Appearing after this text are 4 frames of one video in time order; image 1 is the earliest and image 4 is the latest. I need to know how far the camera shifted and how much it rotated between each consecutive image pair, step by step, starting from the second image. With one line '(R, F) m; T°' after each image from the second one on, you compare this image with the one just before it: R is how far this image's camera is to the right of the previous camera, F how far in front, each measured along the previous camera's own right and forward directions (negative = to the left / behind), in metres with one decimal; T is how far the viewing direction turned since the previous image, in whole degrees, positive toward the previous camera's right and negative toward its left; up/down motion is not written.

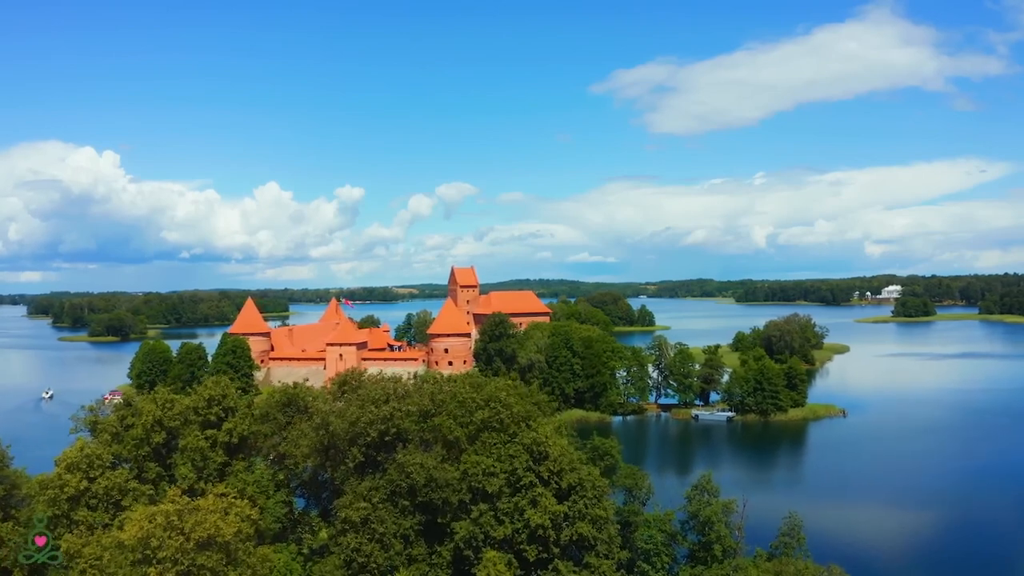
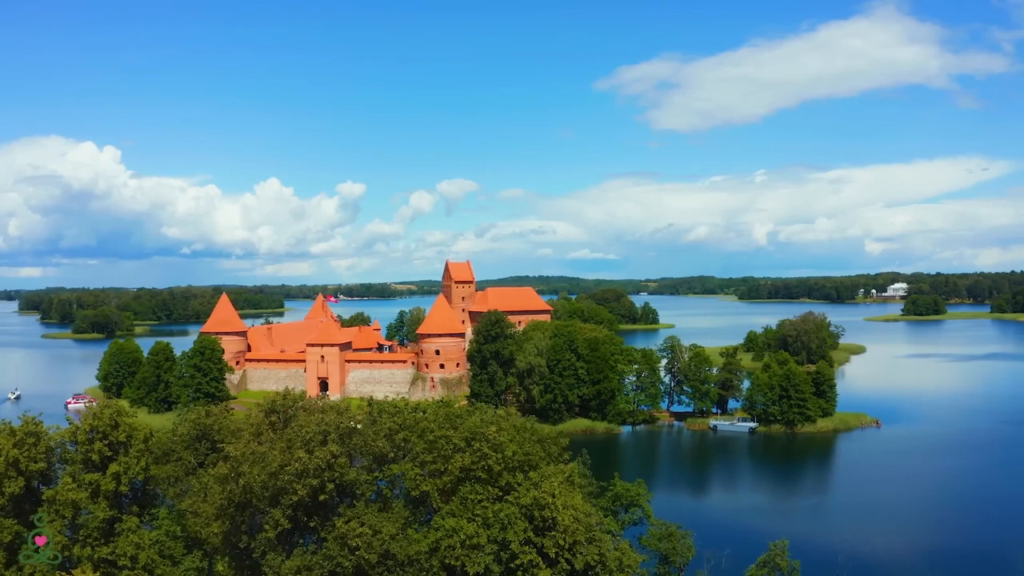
(+0.1, +4.9) m; 0°
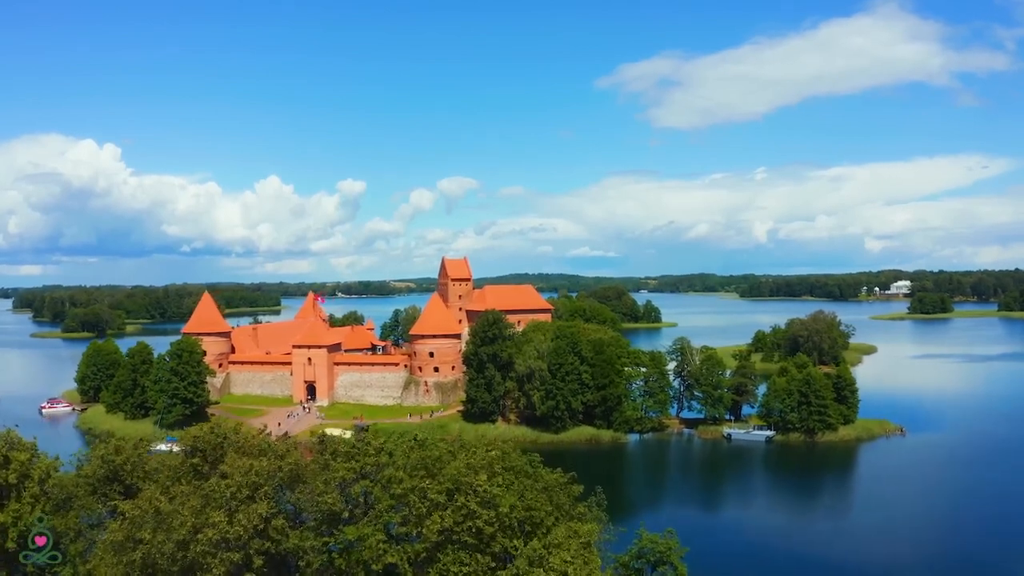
(0.0, +3.0) m; 0°
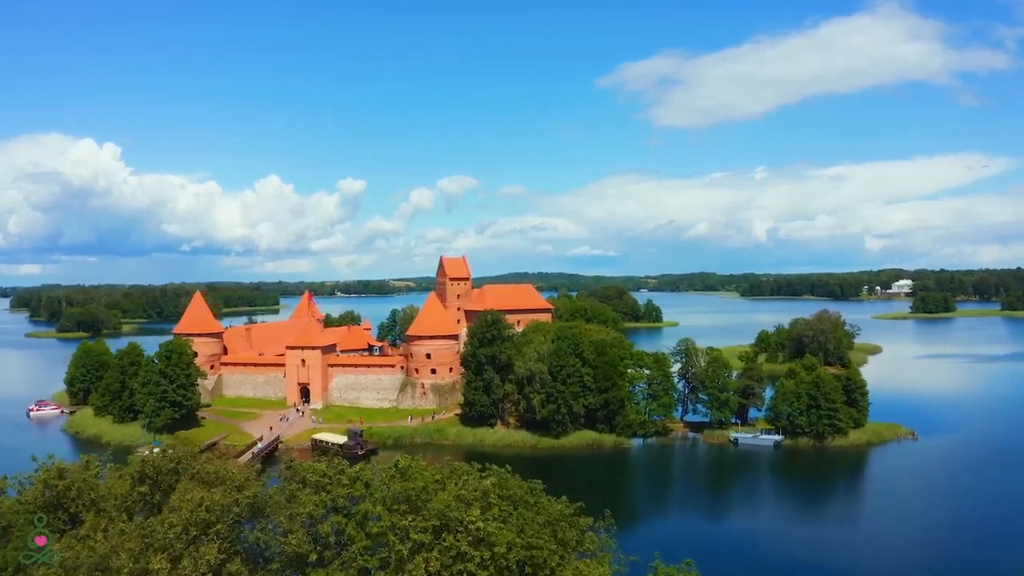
(0.0, +1.3) m; 0°
